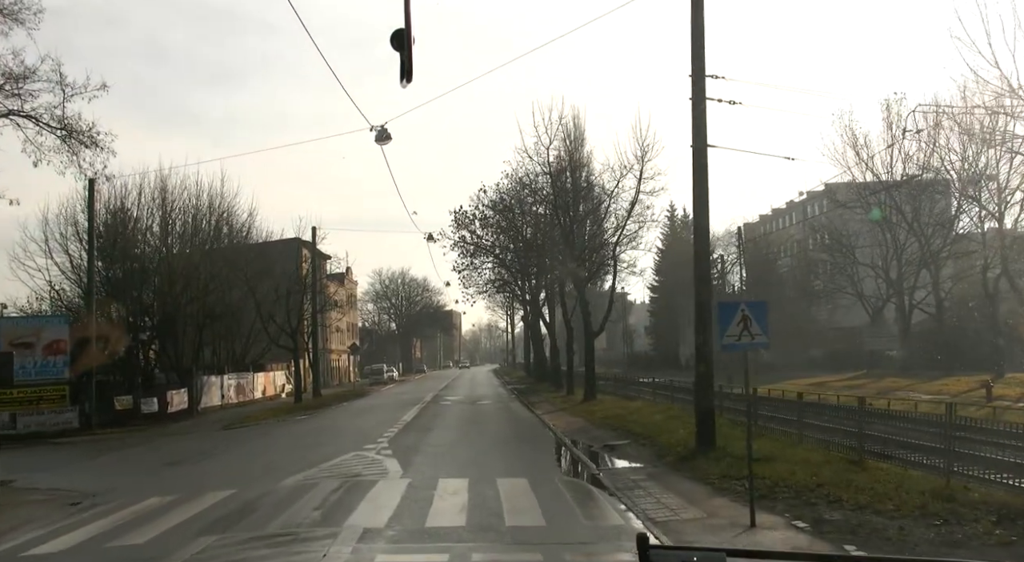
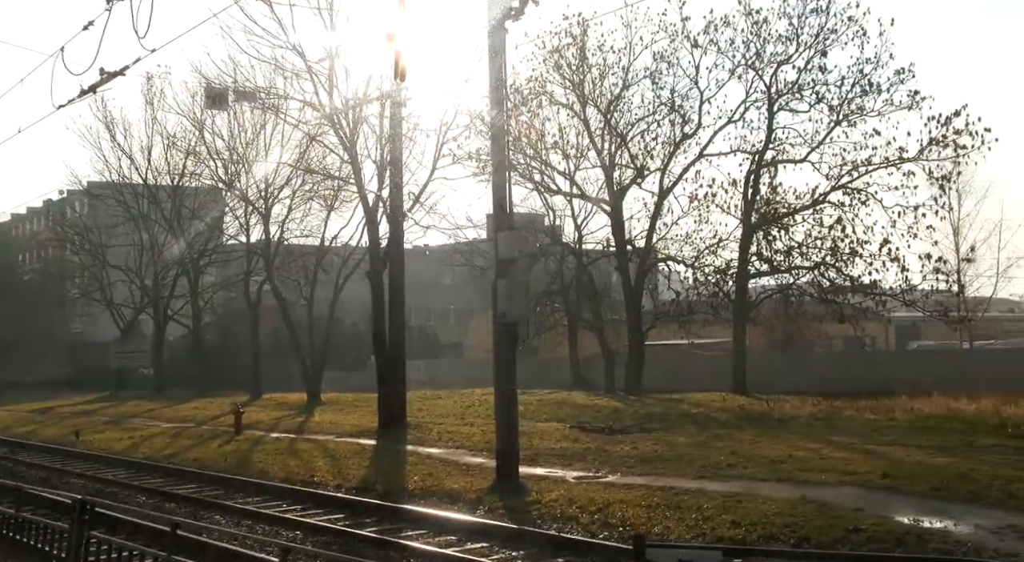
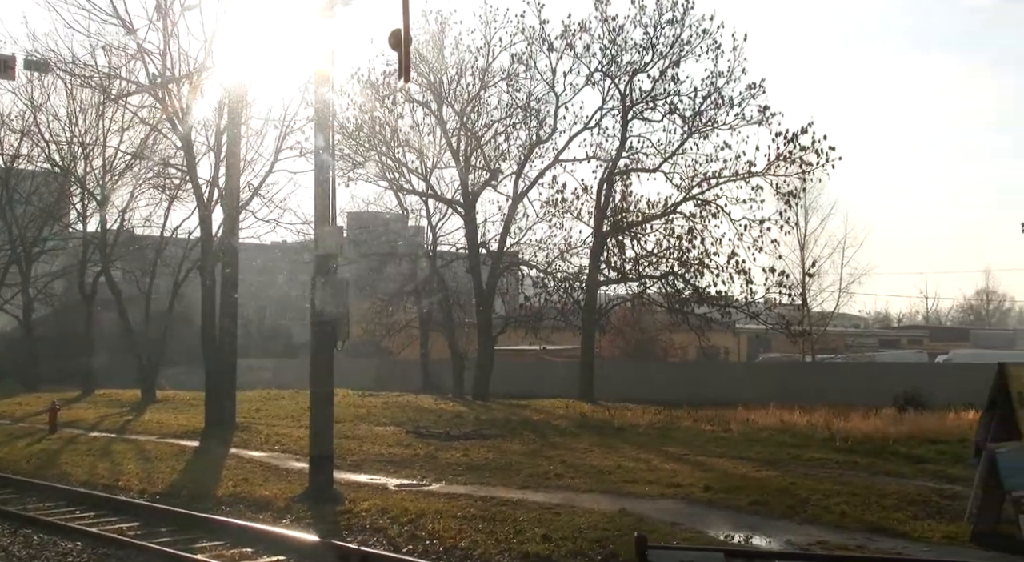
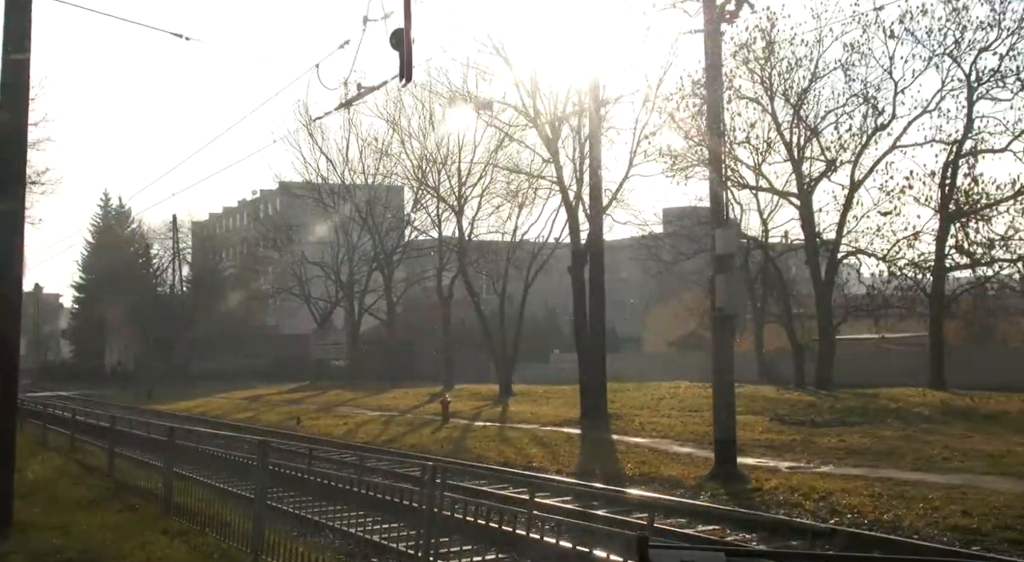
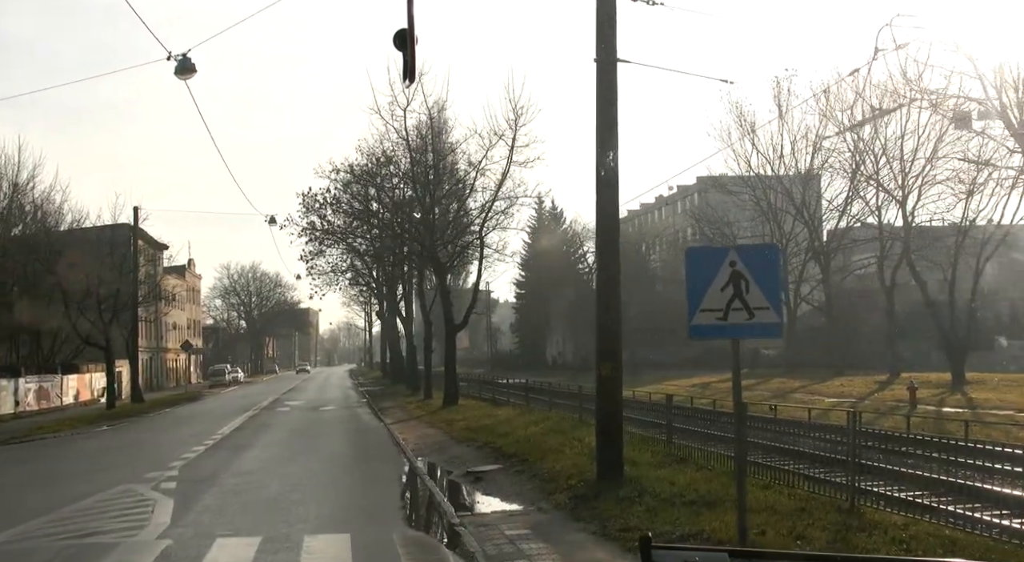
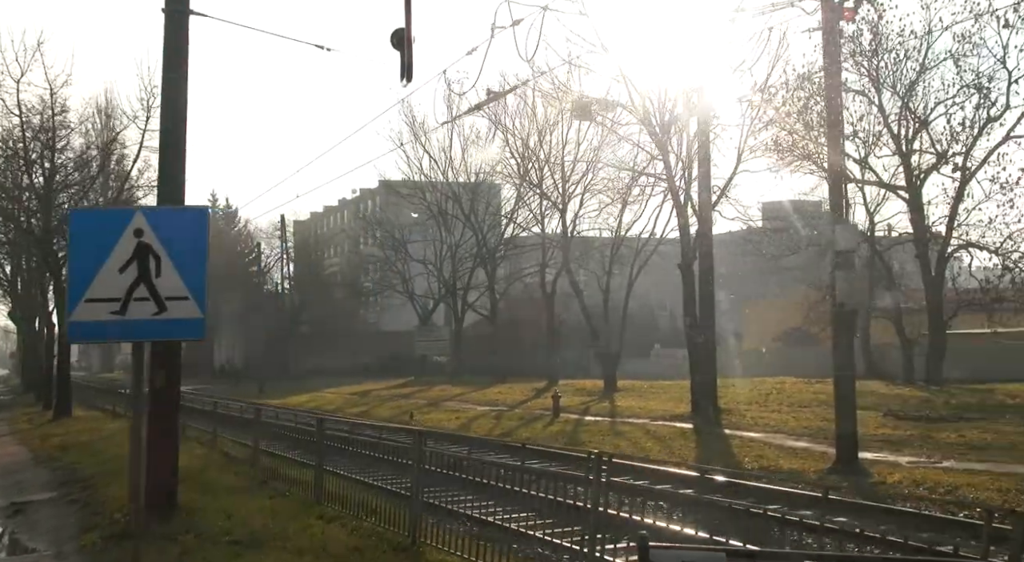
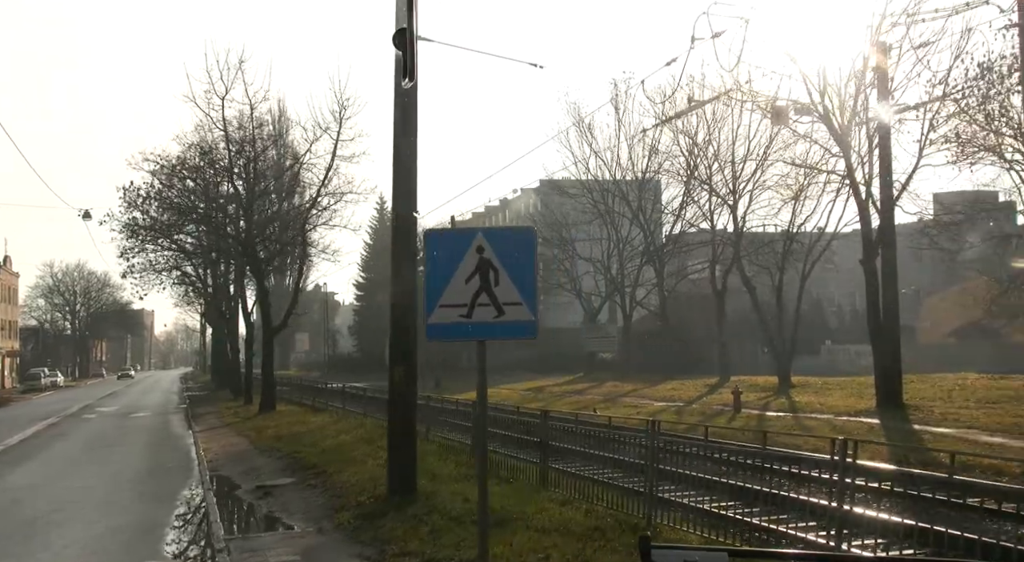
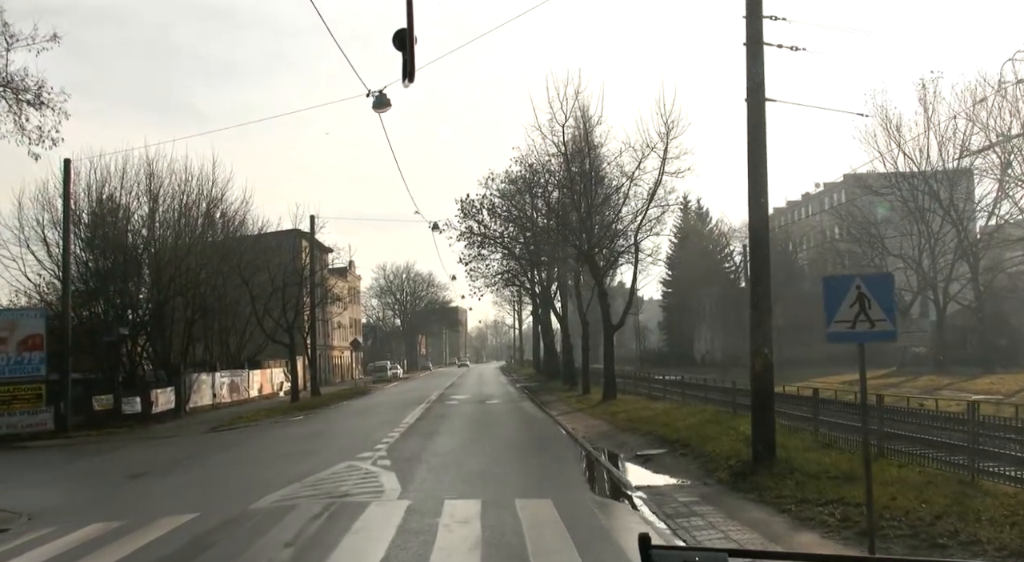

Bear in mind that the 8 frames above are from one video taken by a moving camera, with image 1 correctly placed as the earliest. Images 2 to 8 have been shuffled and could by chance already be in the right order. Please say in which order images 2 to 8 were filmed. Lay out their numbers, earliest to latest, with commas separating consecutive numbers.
8, 5, 7, 6, 4, 2, 3
